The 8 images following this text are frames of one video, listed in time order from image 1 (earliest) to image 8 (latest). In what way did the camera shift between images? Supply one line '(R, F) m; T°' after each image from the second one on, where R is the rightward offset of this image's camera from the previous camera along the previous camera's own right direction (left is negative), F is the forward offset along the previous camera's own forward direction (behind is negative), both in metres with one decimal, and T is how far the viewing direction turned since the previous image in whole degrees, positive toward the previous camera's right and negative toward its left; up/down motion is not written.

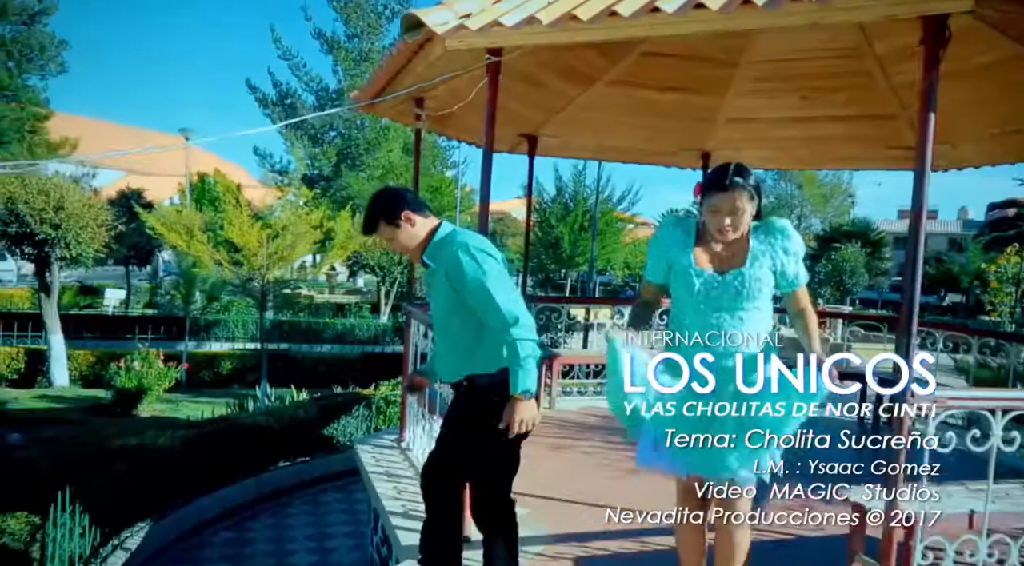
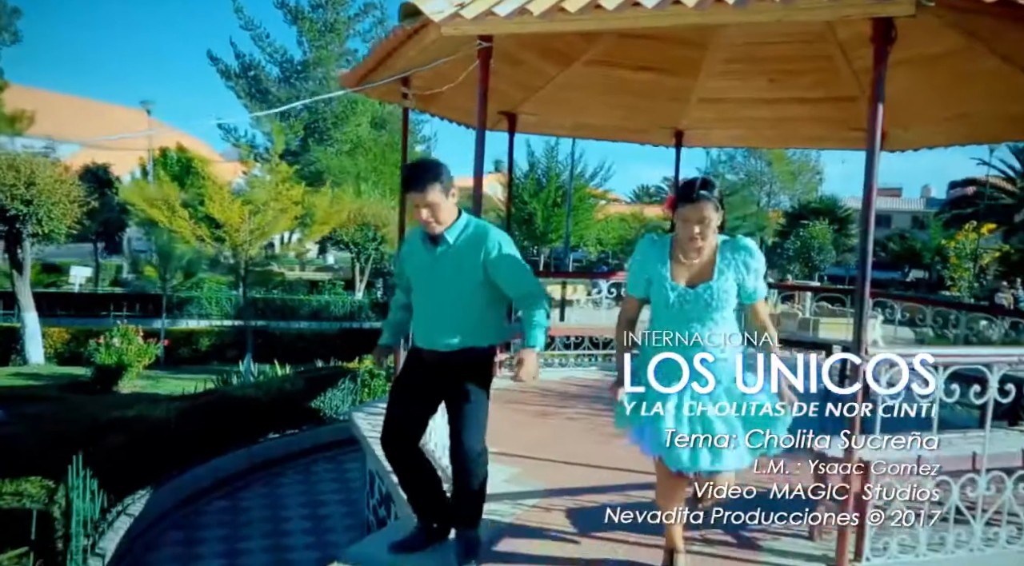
(-0.1, -0.2) m; +2°
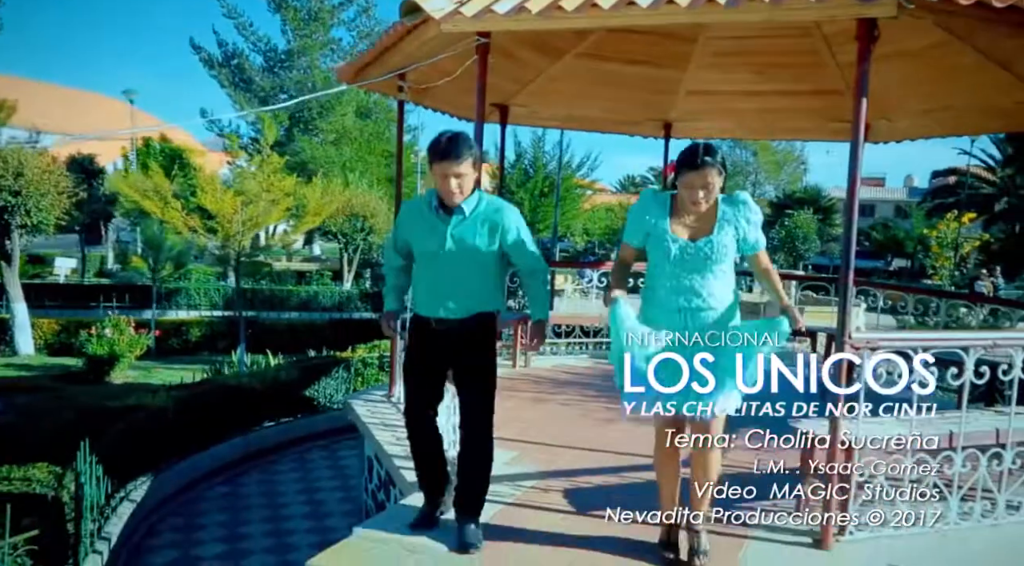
(-0.1, -0.1) m; +1°
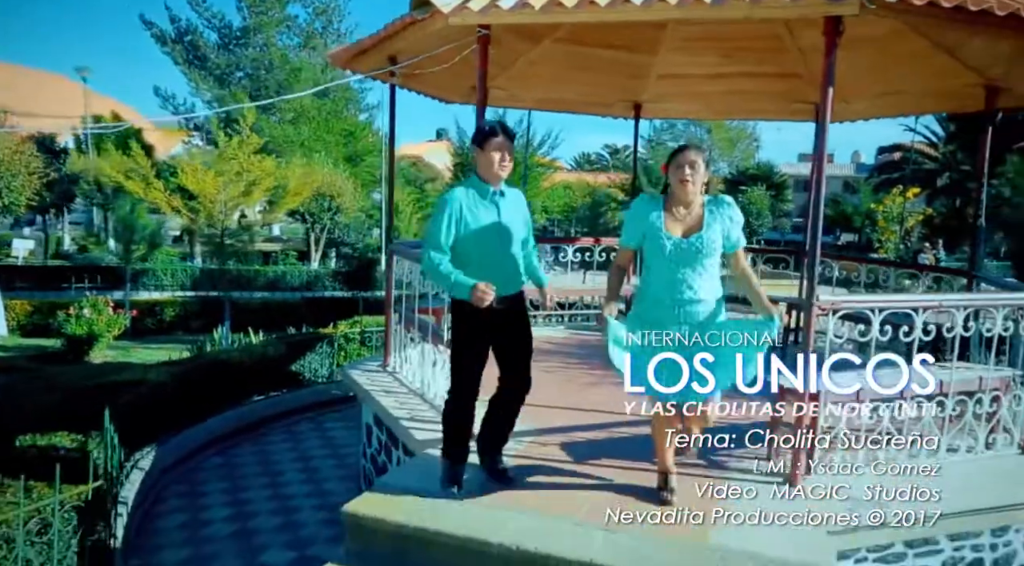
(-0.2, -0.3) m; +3°
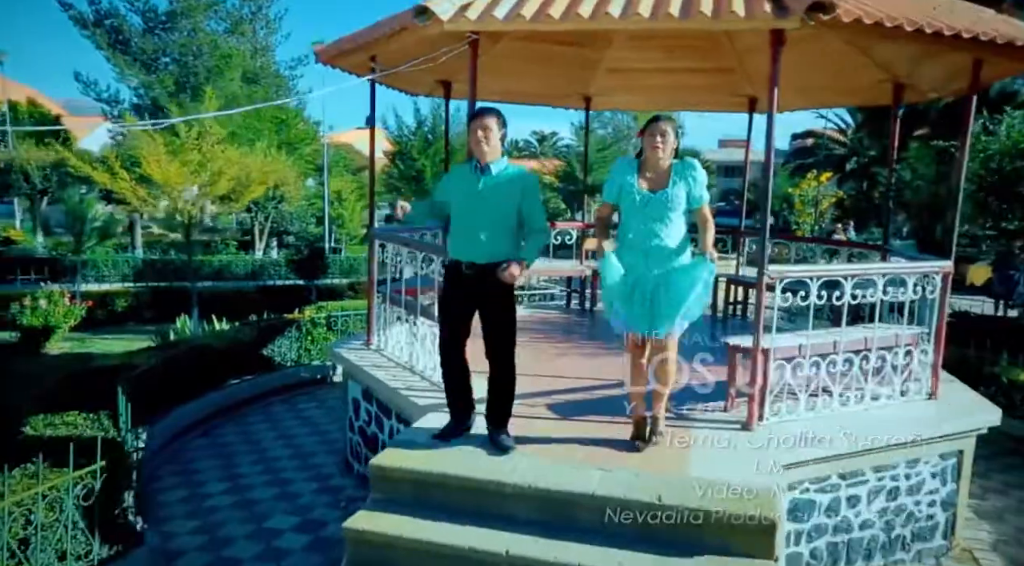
(-0.4, -0.5) m; +6°
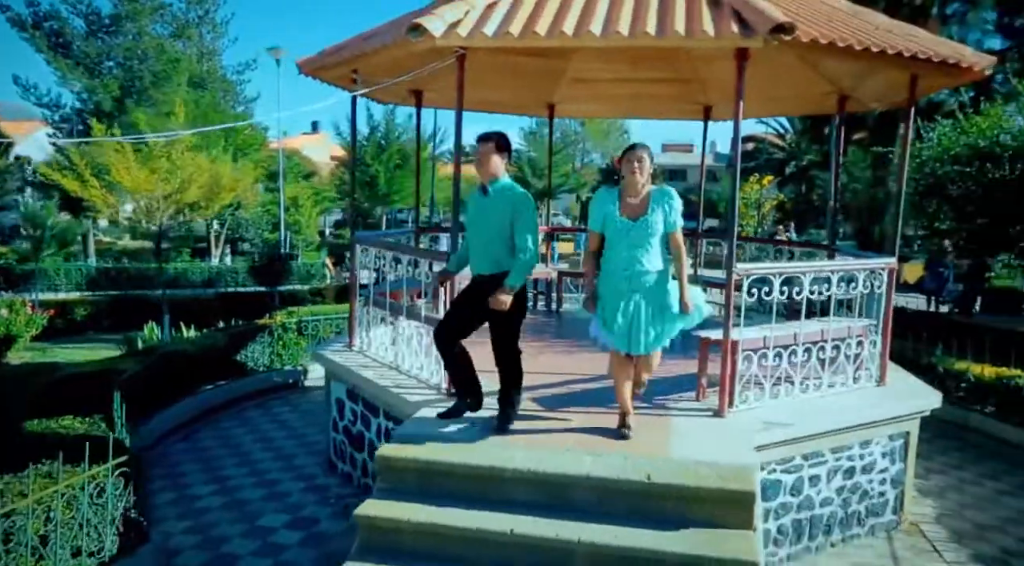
(-0.2, -0.3) m; +4°
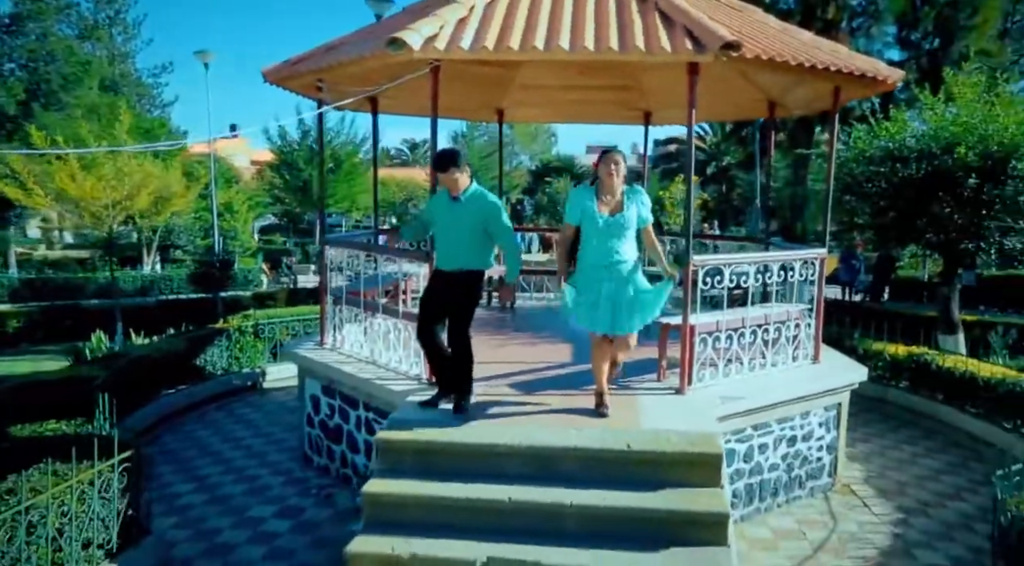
(-0.3, -0.3) m; +6°
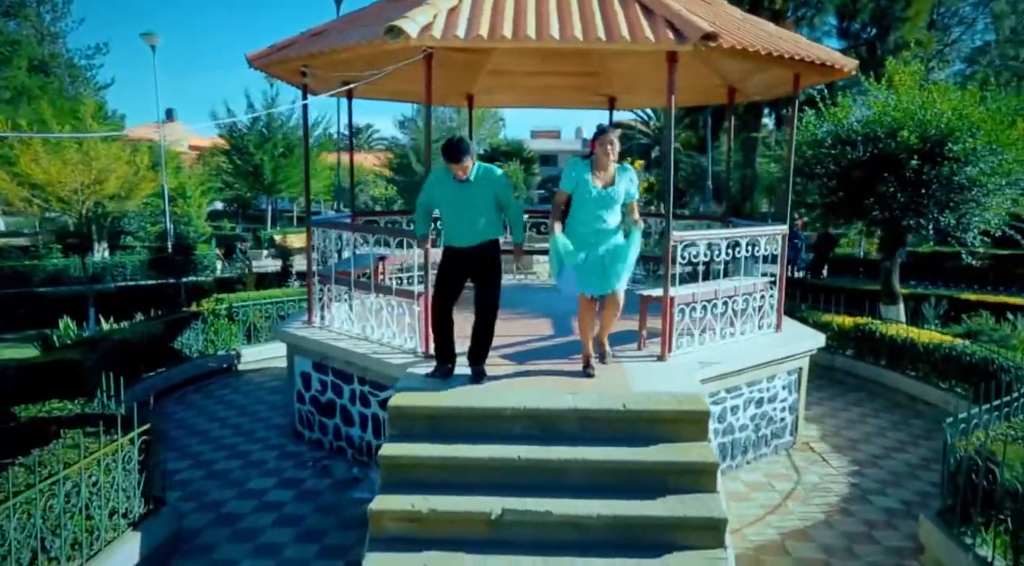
(-0.3, -0.3) m; +4°
